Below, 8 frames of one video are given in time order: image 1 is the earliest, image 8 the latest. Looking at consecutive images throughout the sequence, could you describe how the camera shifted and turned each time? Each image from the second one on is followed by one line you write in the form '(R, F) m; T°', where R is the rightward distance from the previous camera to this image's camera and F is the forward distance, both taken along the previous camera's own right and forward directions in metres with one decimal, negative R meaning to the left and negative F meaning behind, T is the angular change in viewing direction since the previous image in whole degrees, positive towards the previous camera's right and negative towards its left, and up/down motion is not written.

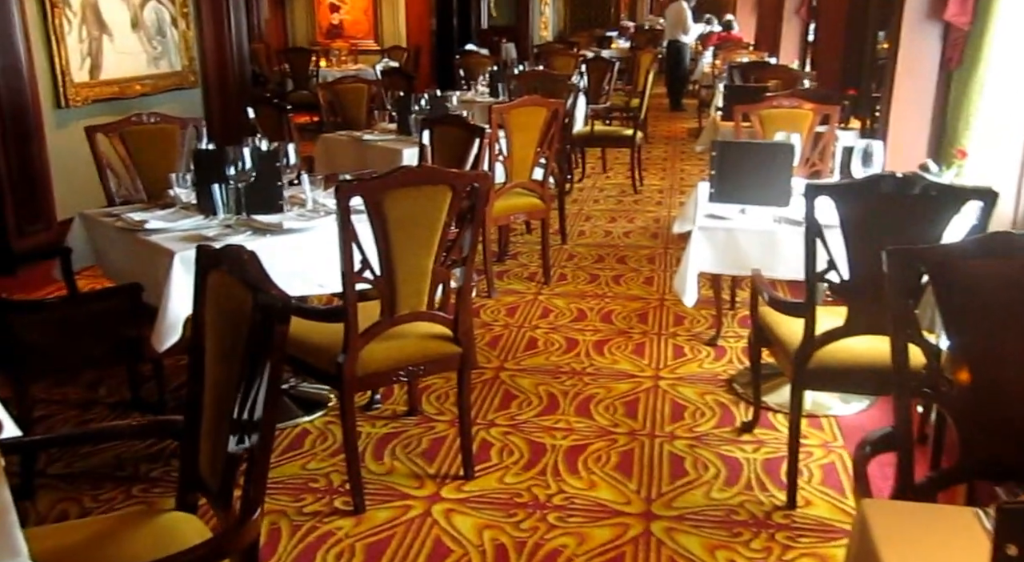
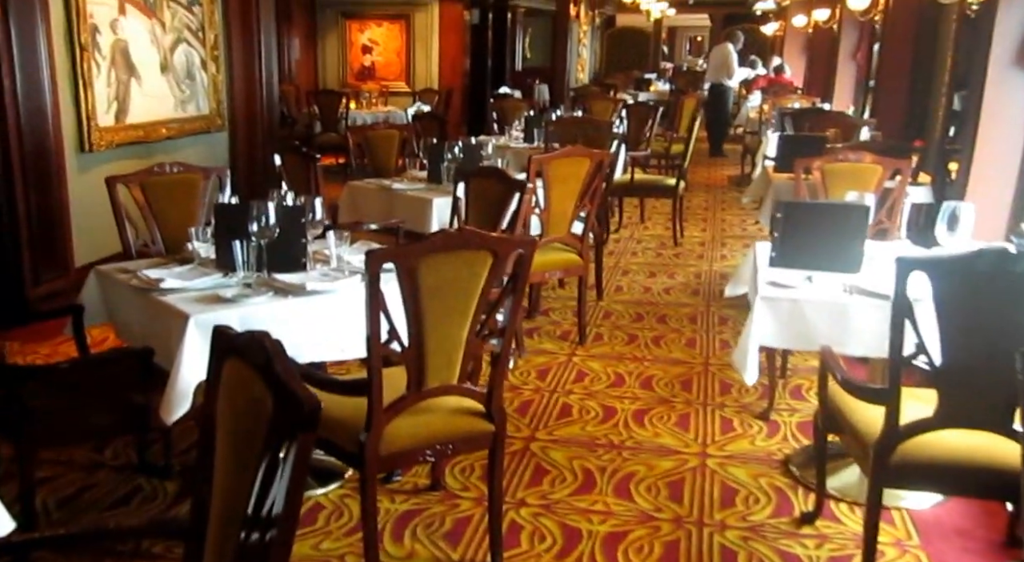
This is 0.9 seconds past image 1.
(0.0, +0.2) m; -2°
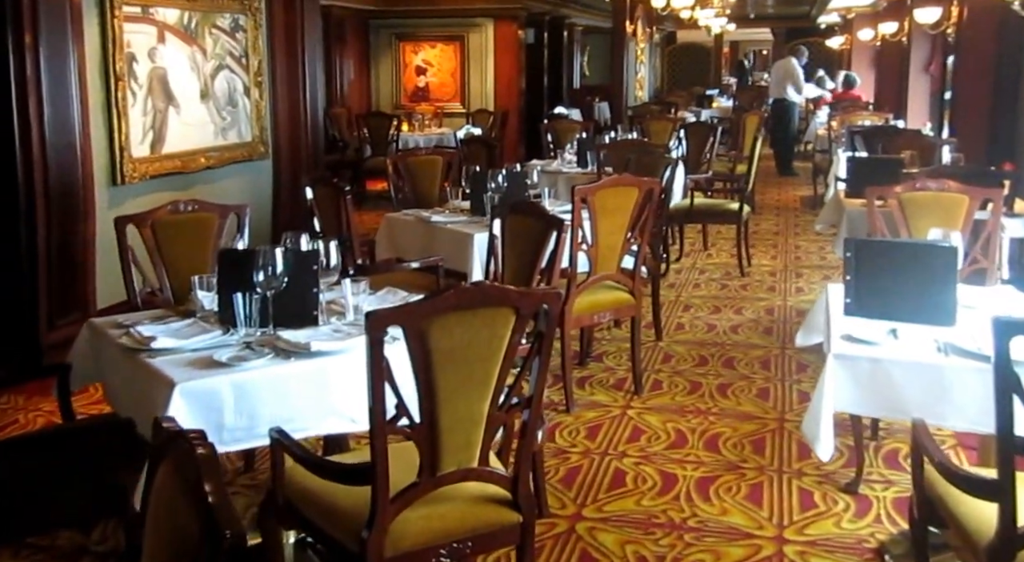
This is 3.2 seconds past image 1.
(+0.1, +0.4) m; -4°
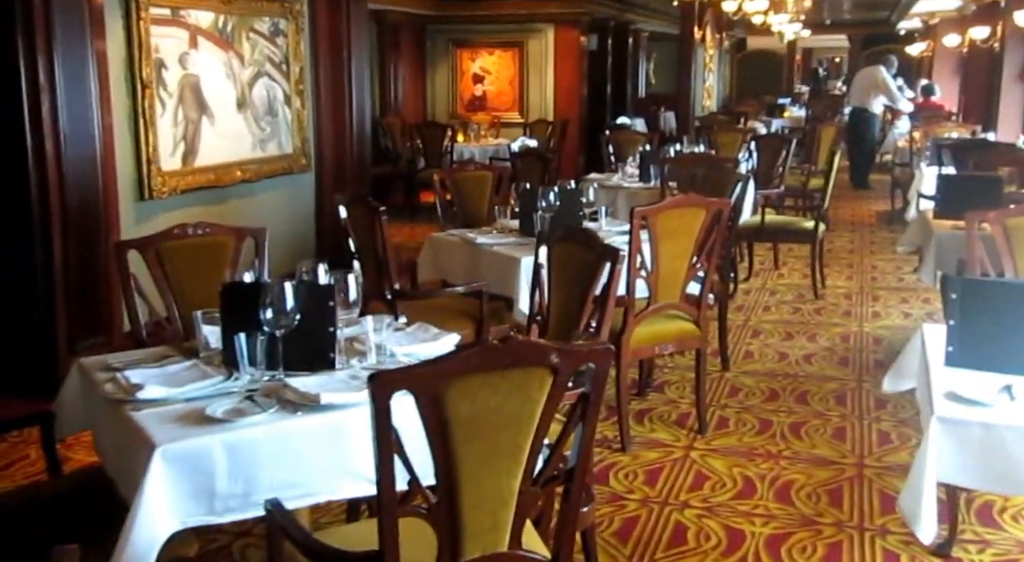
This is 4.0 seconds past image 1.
(0.0, +0.4) m; -4°
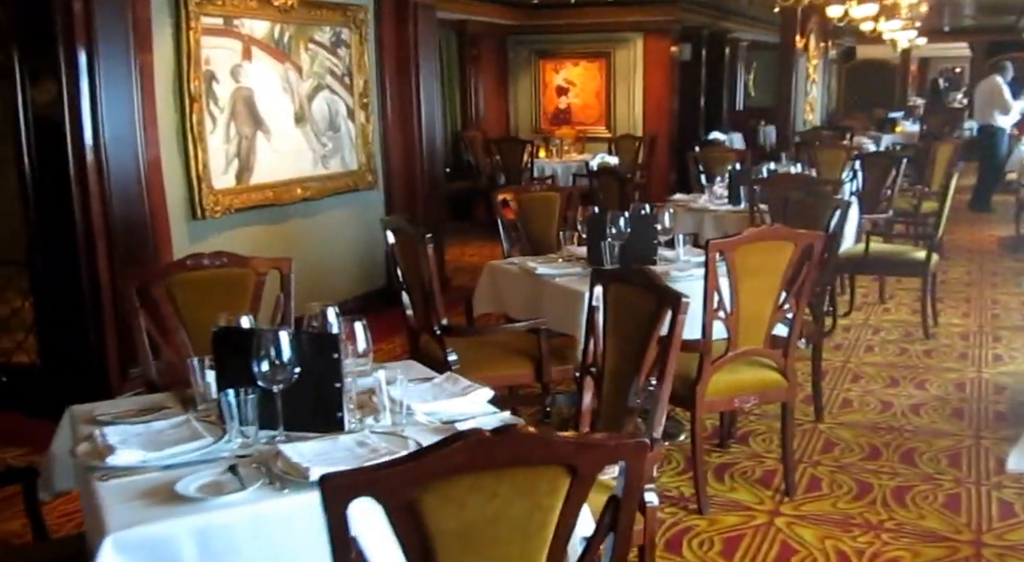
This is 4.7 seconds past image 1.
(+0.1, +0.4) m; -7°
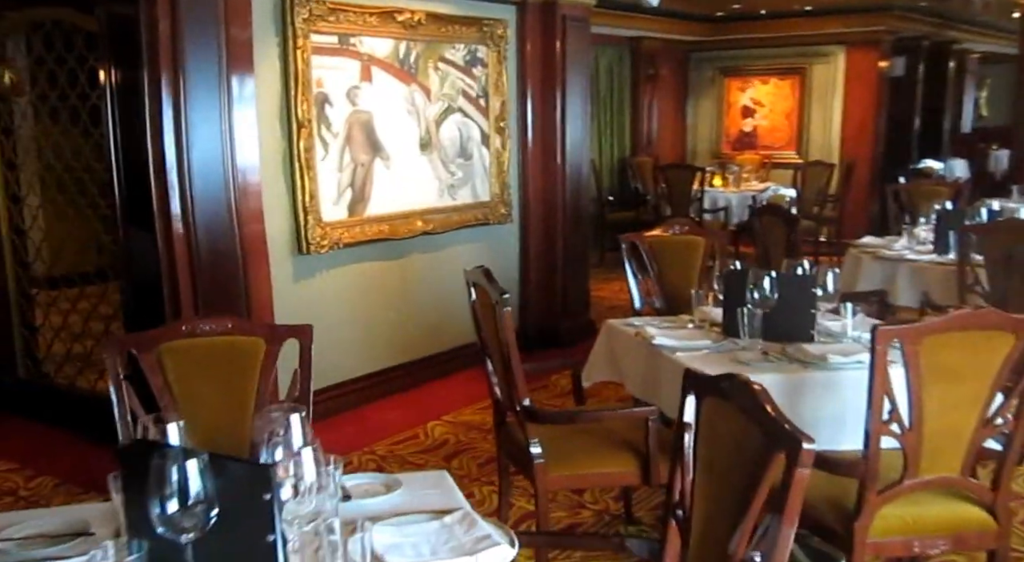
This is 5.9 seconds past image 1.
(+0.3, +0.7) m; -13°
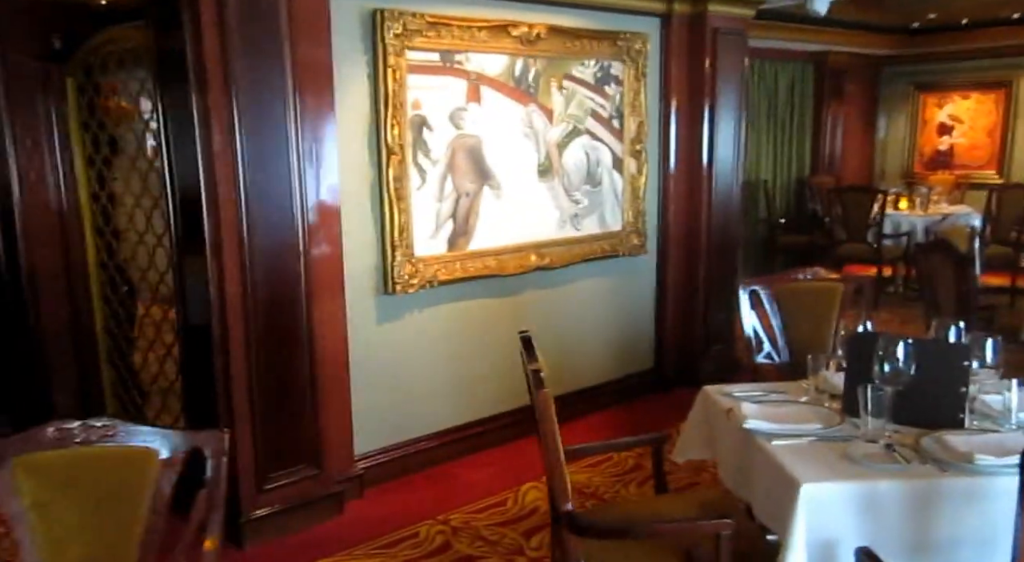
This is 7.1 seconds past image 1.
(+0.3, +0.5) m; -13°
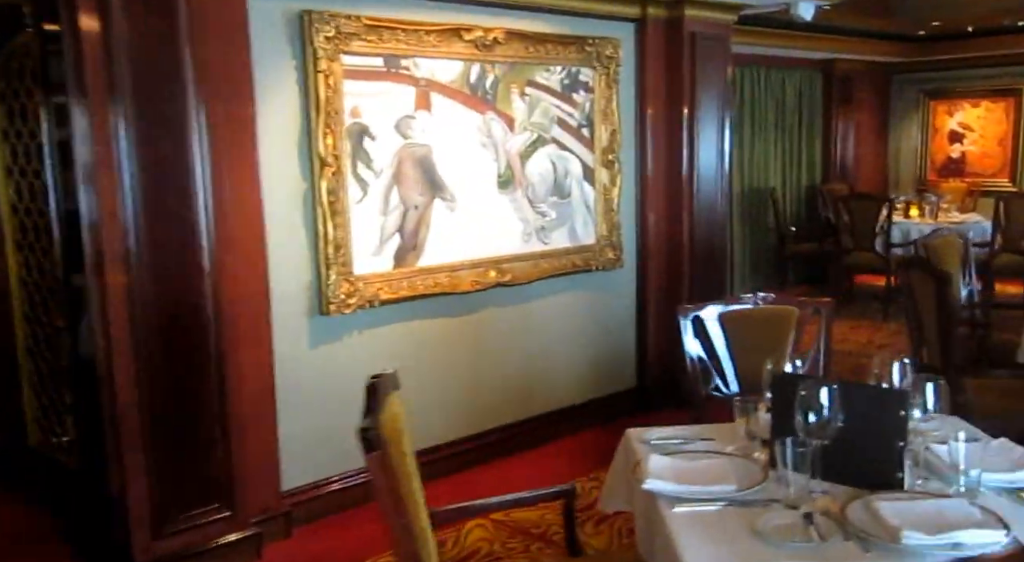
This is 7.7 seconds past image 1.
(+0.3, +0.3) m; -2°
